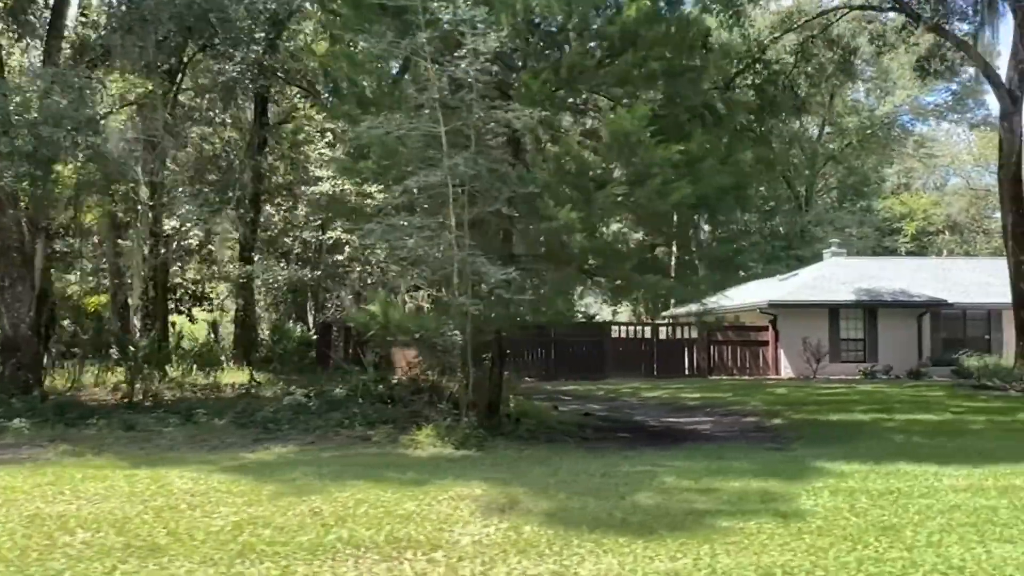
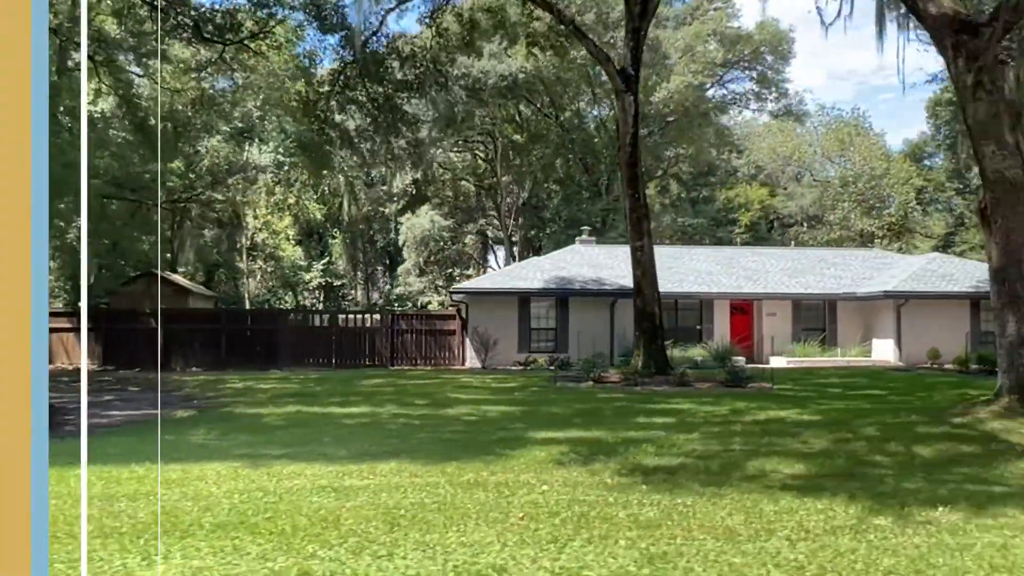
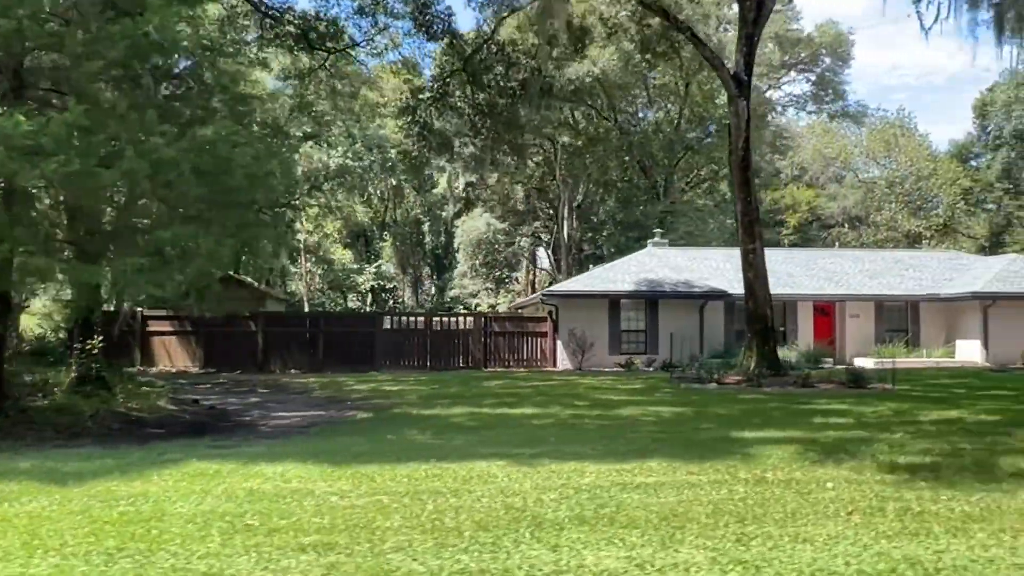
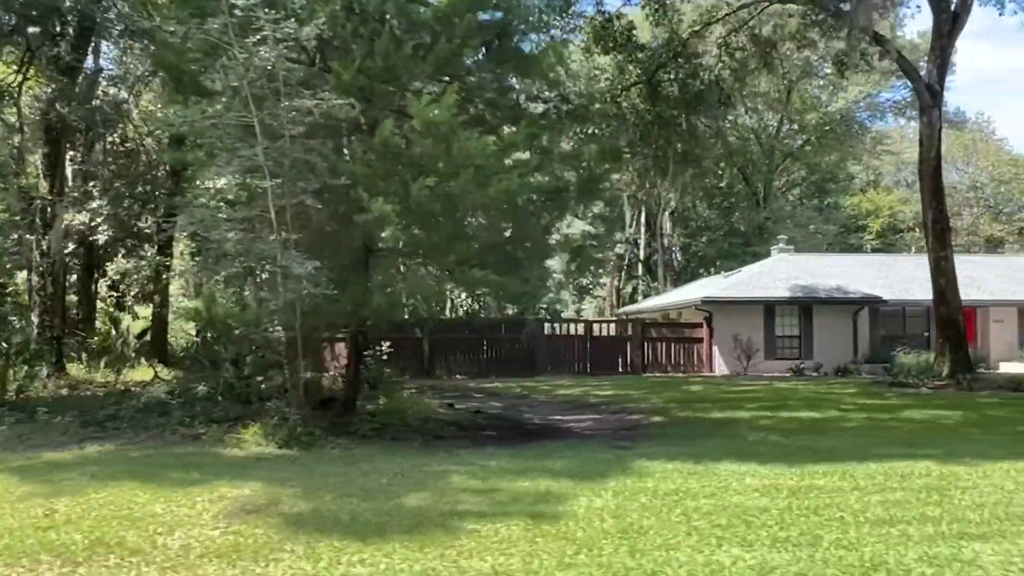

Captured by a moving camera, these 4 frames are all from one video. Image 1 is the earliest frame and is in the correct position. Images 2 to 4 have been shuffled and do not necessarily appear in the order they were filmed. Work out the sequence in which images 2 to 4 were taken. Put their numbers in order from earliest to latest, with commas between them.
4, 3, 2
